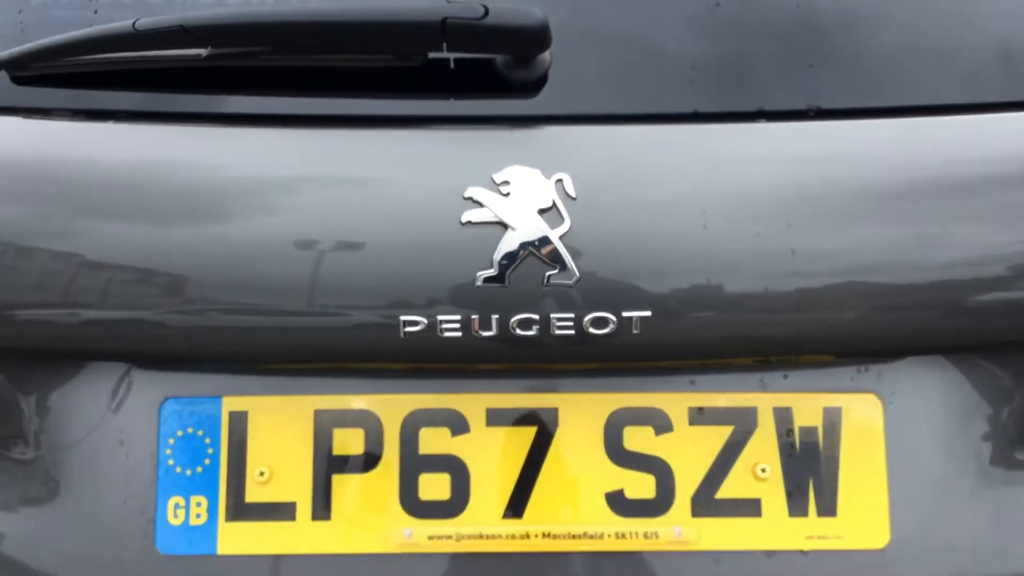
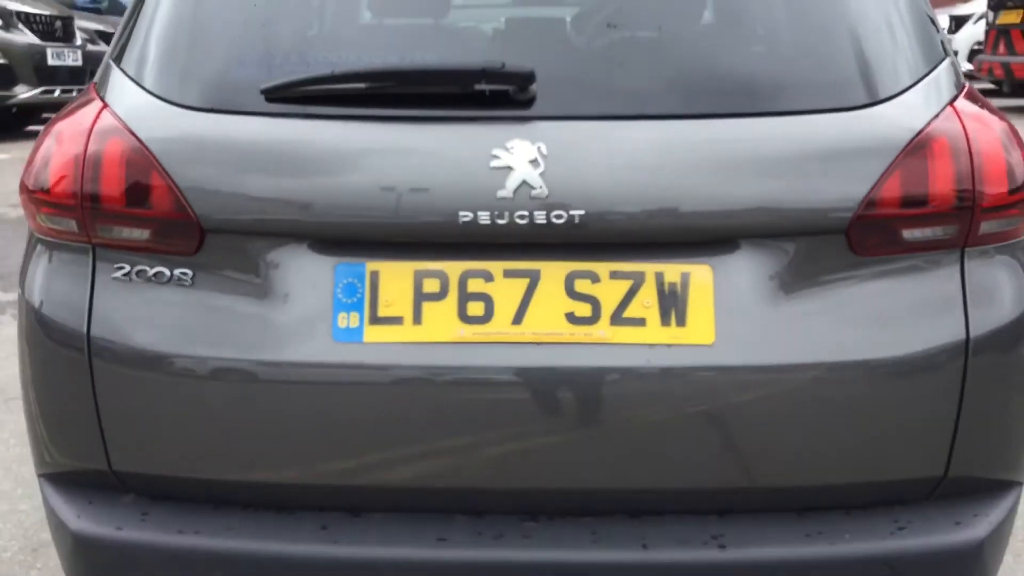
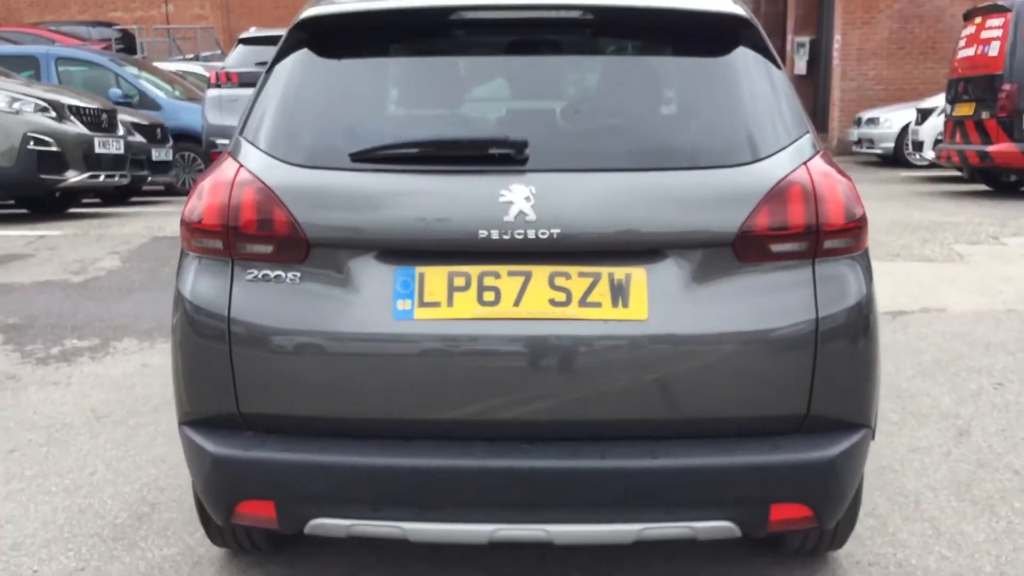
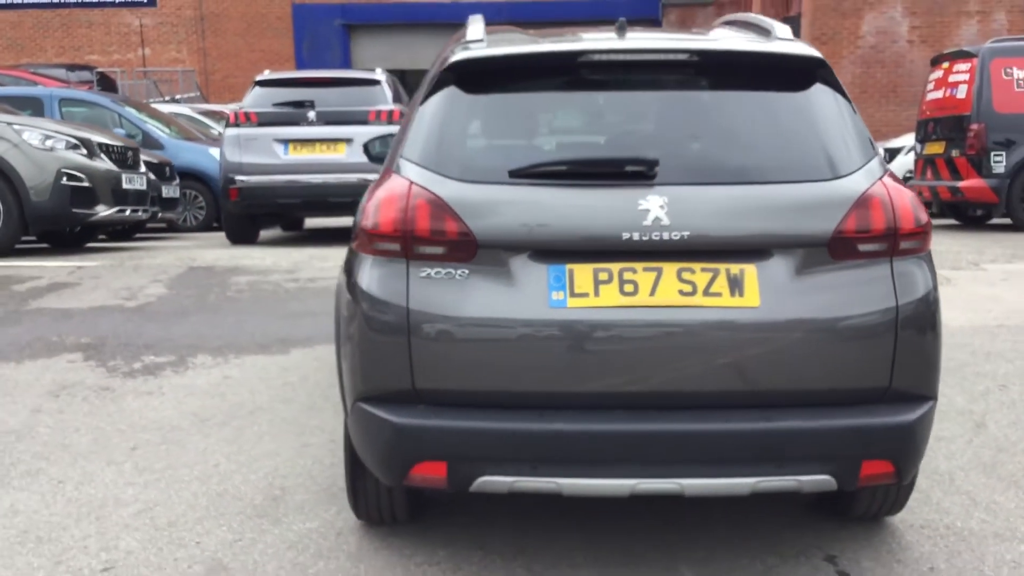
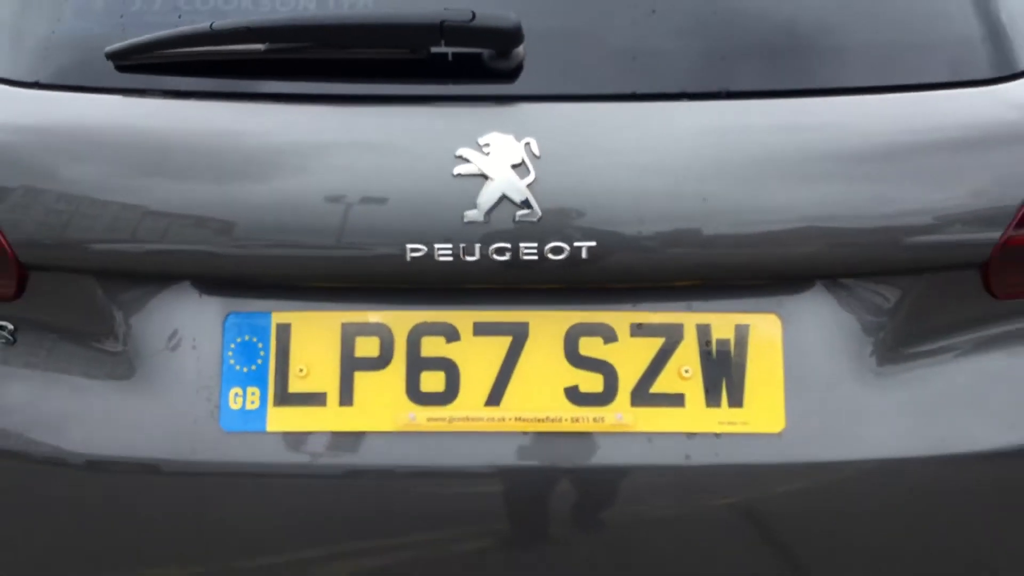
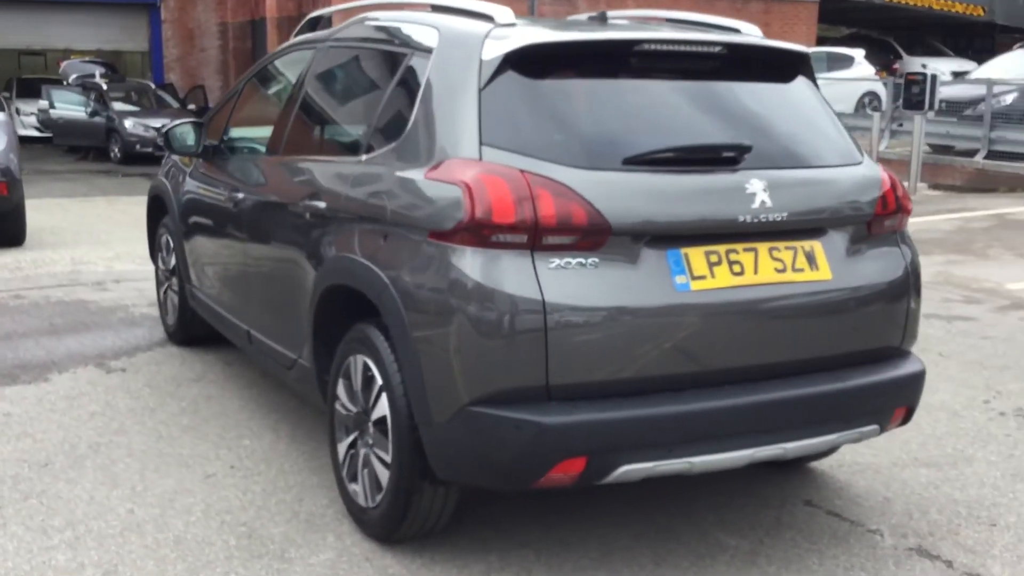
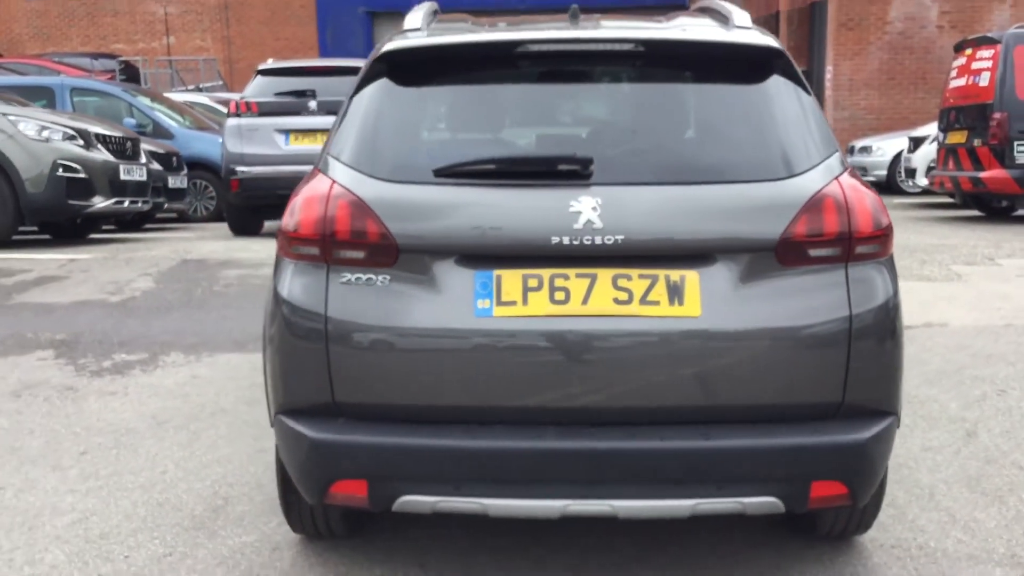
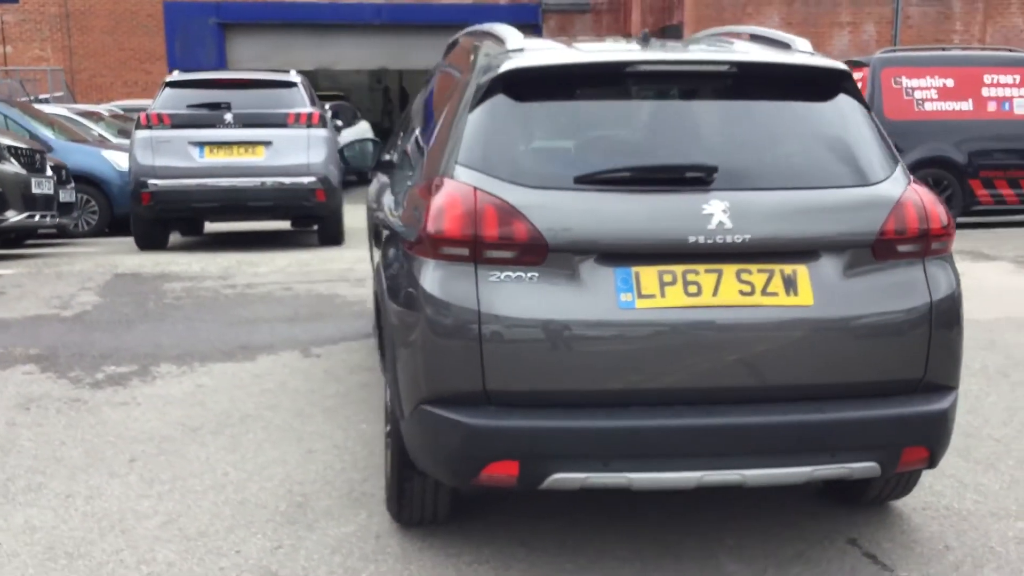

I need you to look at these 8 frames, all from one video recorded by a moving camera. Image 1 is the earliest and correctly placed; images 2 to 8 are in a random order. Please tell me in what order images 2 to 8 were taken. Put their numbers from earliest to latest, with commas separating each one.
5, 2, 3, 7, 4, 8, 6
